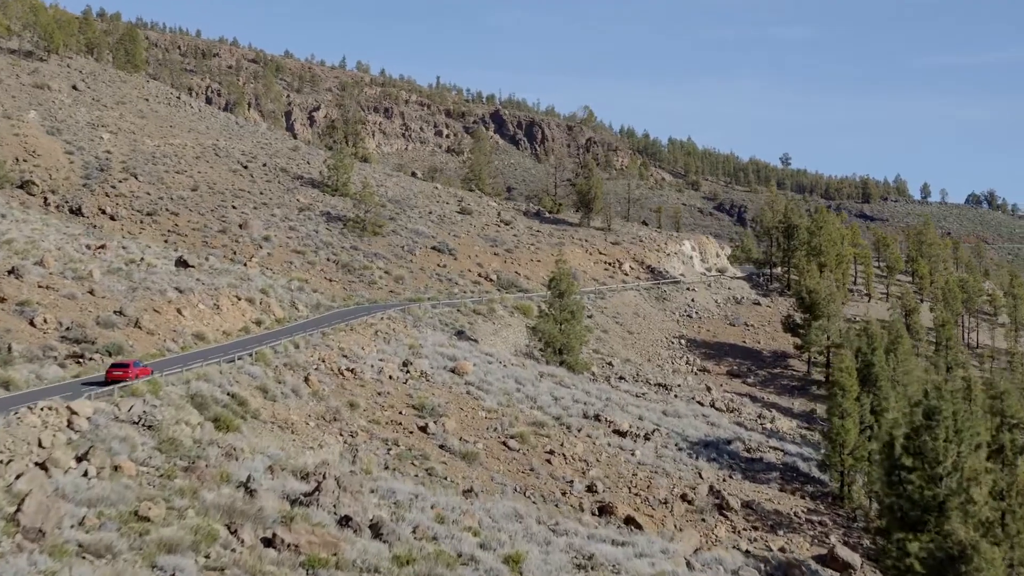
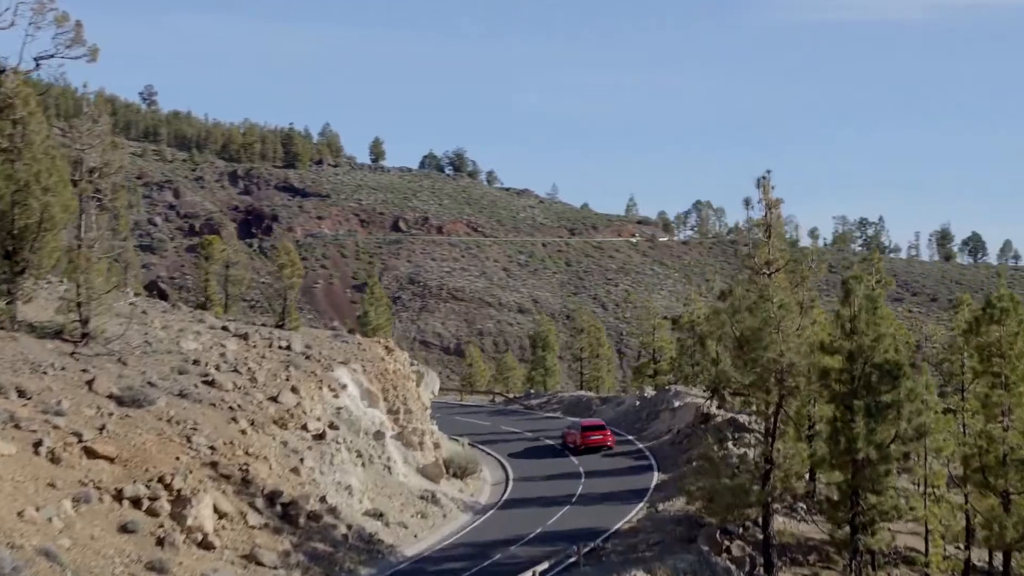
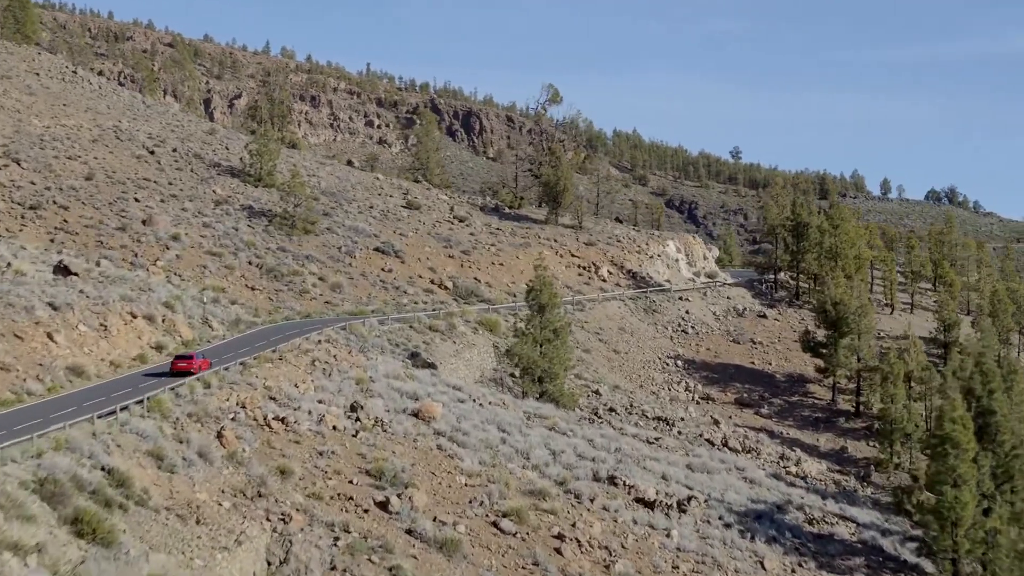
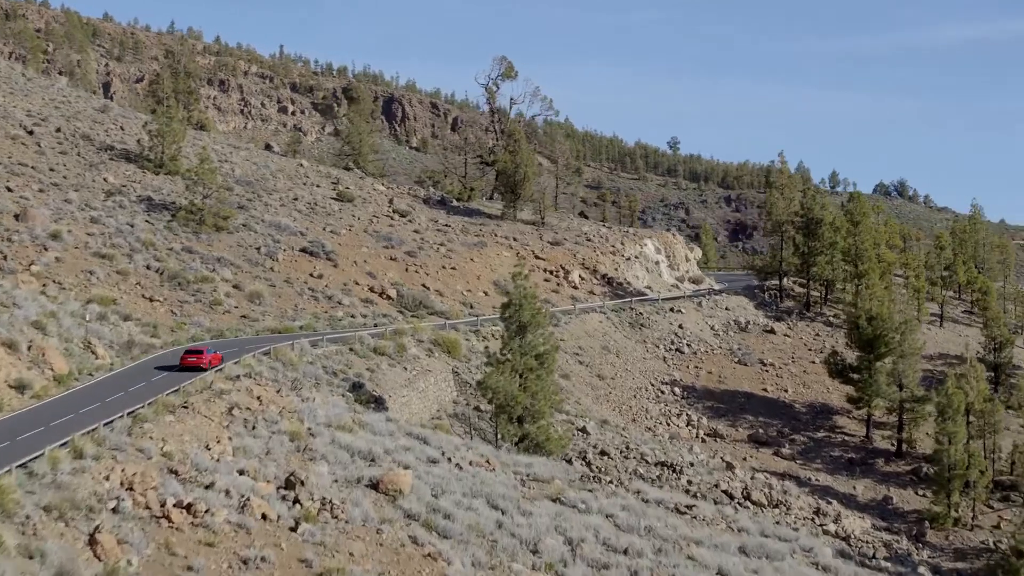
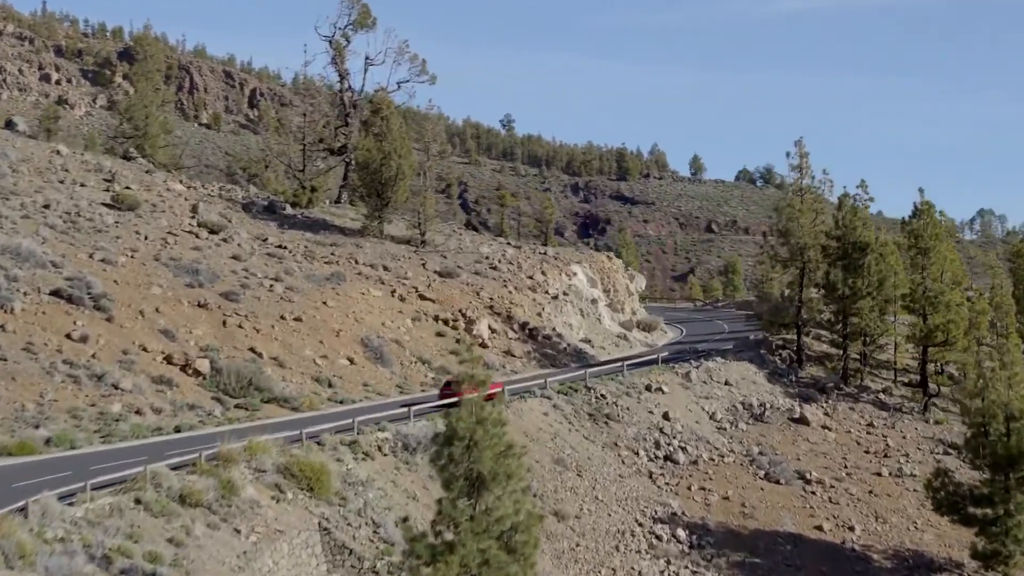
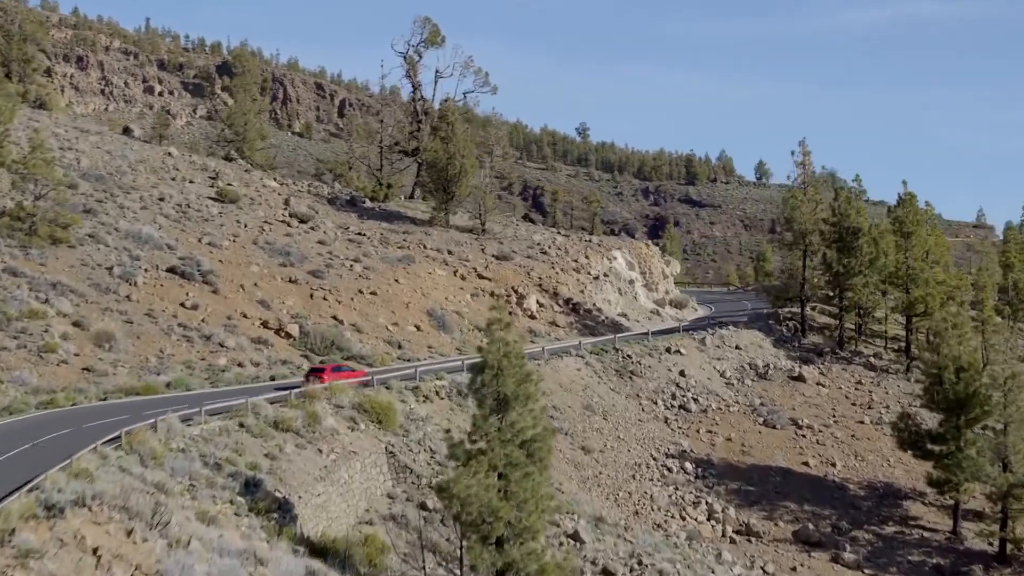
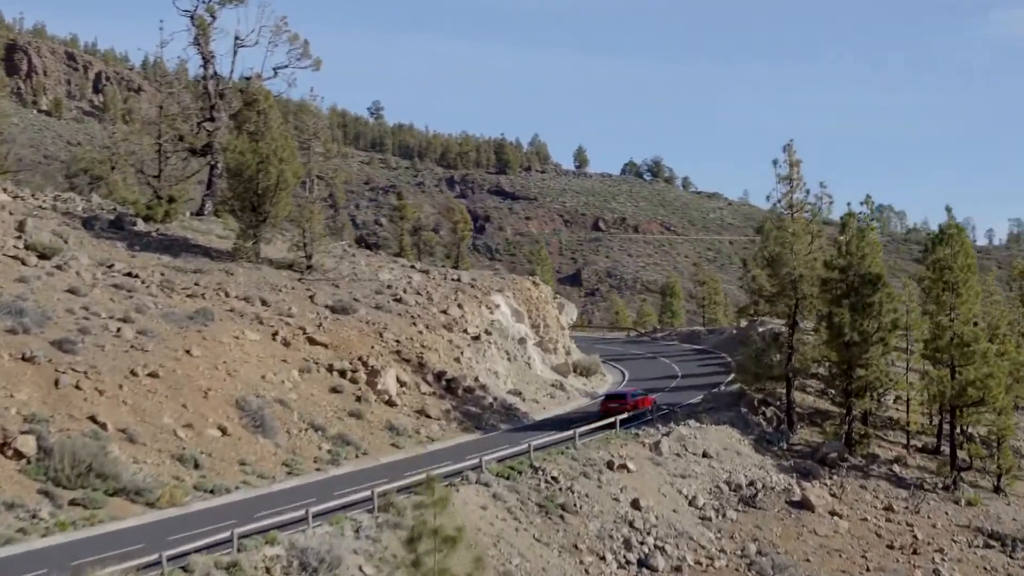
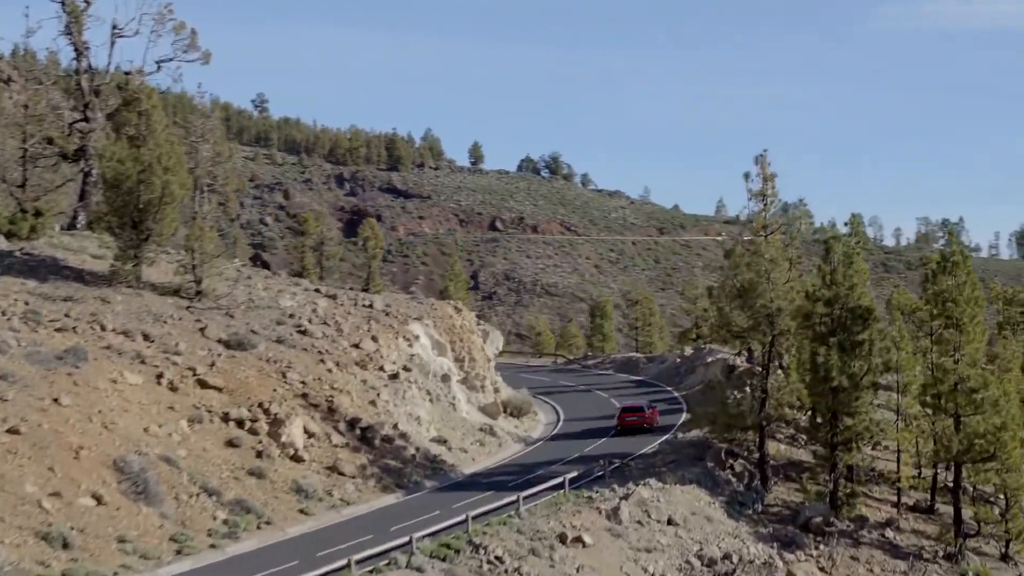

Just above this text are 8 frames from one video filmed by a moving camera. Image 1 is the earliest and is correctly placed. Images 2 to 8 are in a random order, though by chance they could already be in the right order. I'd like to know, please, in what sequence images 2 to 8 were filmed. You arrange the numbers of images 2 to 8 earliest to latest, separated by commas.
3, 4, 6, 5, 7, 8, 2
